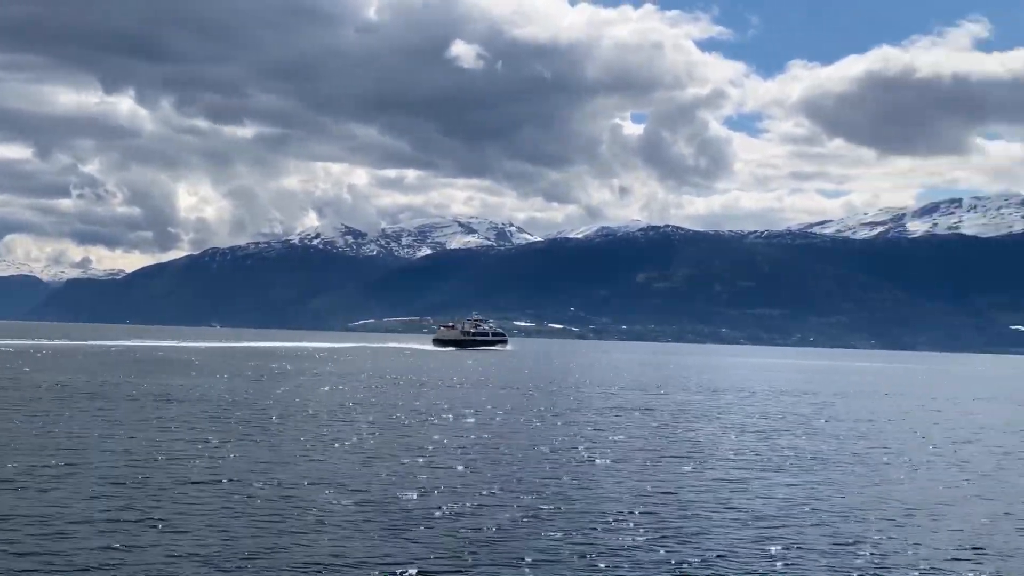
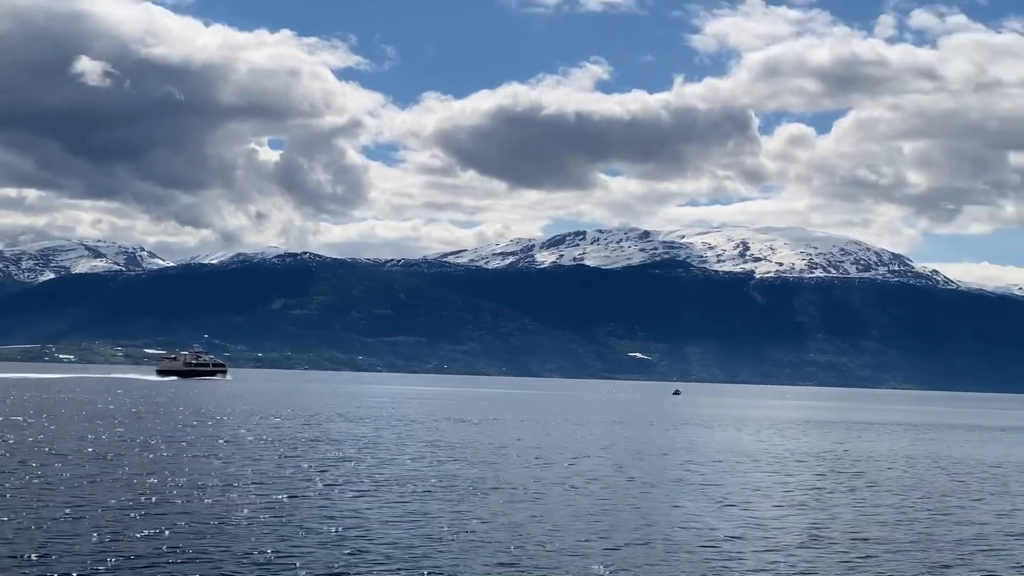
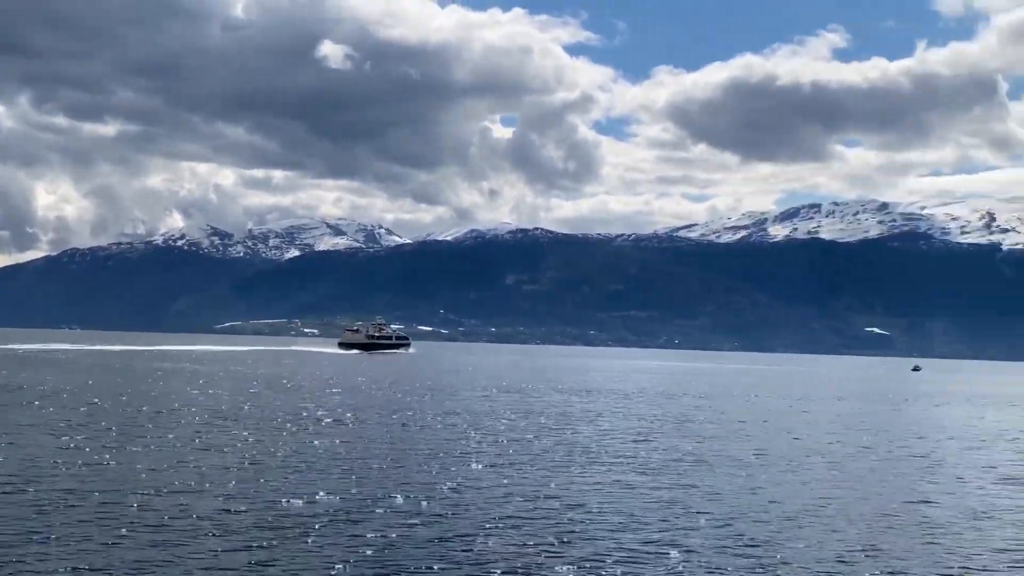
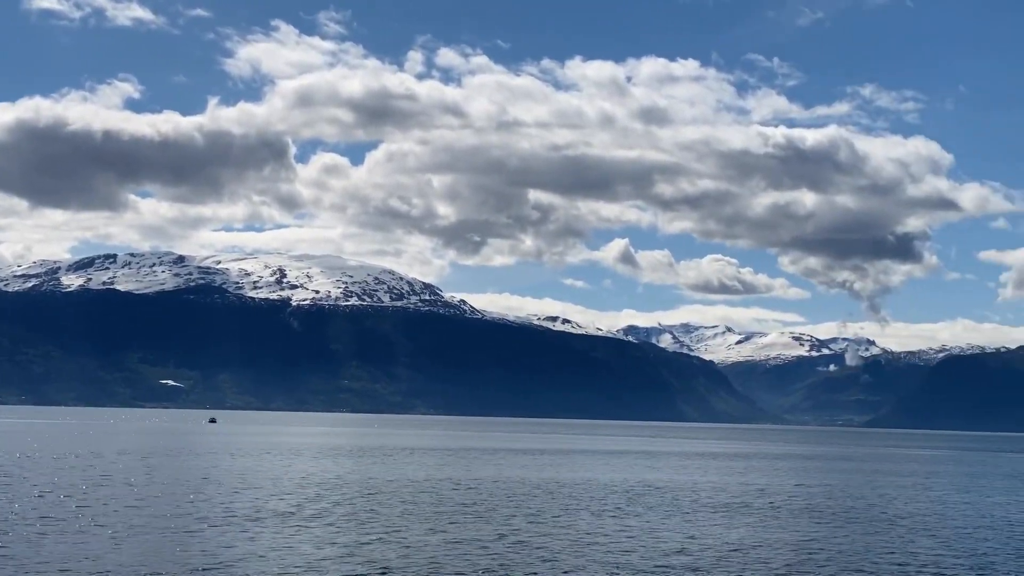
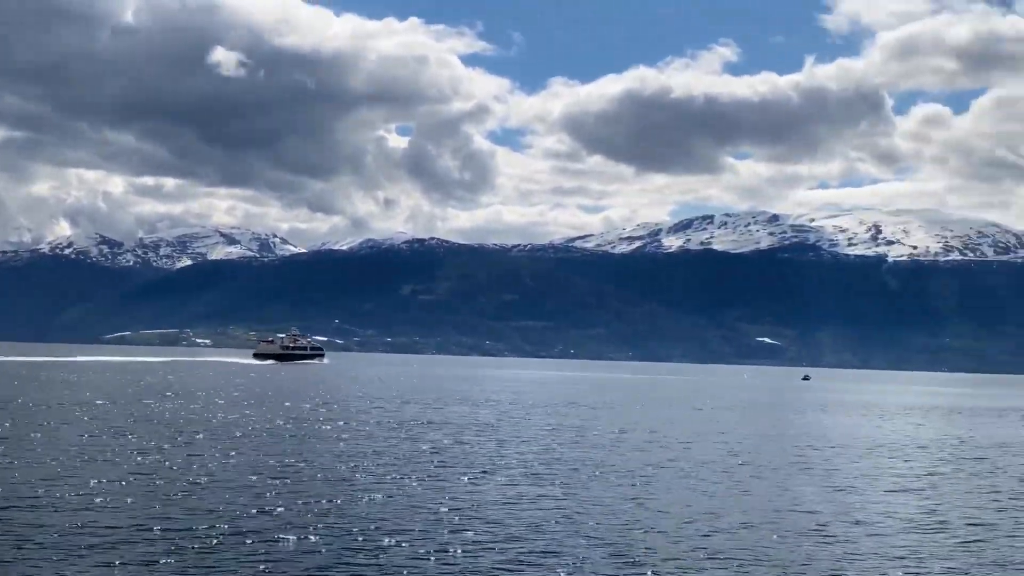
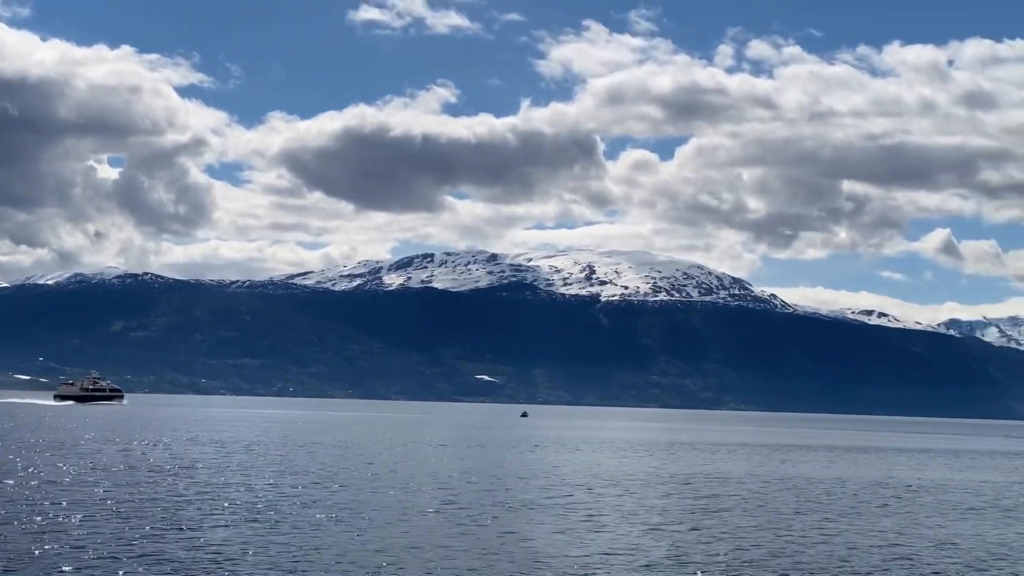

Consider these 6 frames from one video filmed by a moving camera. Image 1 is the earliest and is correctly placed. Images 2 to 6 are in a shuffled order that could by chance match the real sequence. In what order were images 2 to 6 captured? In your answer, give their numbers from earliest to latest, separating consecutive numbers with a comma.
3, 5, 2, 6, 4
